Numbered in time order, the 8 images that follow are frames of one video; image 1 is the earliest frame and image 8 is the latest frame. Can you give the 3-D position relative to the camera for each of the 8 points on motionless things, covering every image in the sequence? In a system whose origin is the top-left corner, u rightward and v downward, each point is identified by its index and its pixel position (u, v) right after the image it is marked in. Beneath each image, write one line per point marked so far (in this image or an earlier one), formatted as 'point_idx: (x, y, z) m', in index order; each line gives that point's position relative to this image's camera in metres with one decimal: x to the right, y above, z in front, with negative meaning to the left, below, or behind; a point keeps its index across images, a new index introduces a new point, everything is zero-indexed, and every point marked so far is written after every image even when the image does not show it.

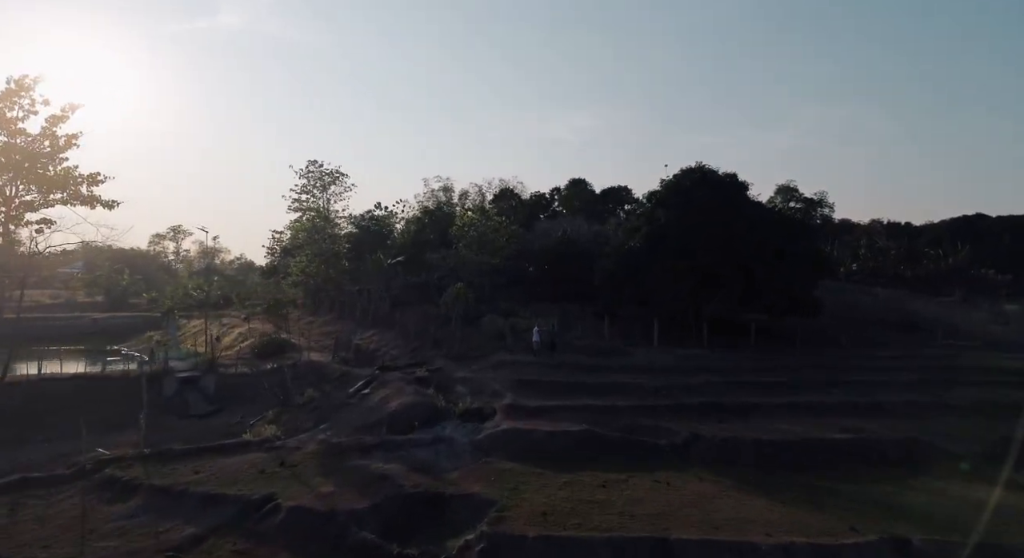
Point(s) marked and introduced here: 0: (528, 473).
0: (+0.4, -5.0, +16.6) m
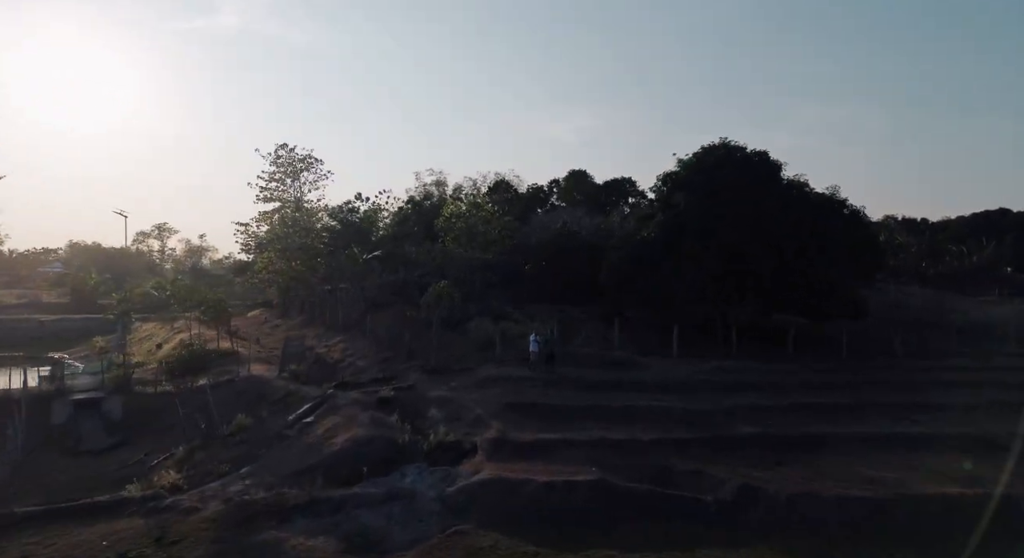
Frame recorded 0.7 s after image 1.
0: (+0.1, -4.9, +11.3) m
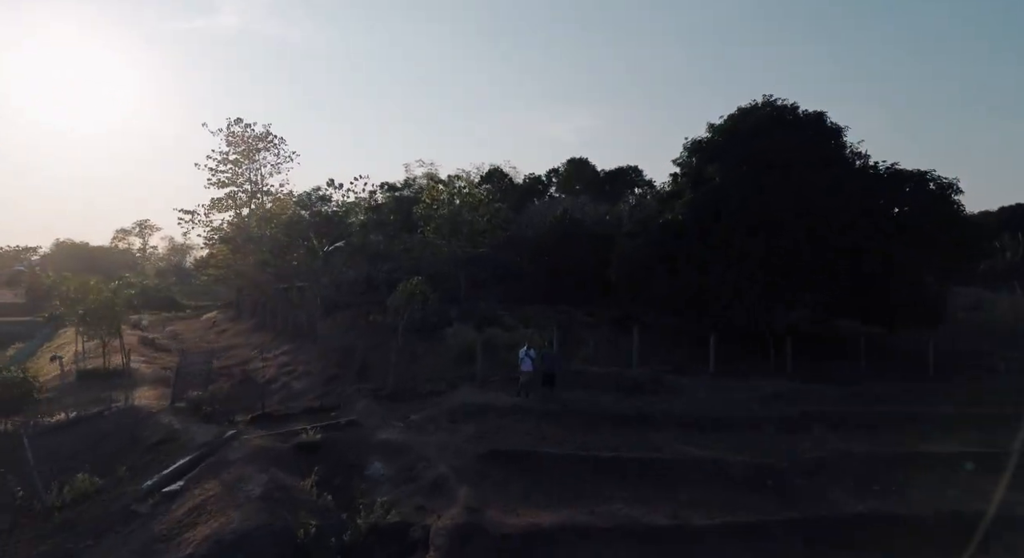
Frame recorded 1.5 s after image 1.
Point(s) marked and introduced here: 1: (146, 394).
0: (-0.4, -4.7, +5.1) m
1: (-9.7, -3.0, +17.1) m
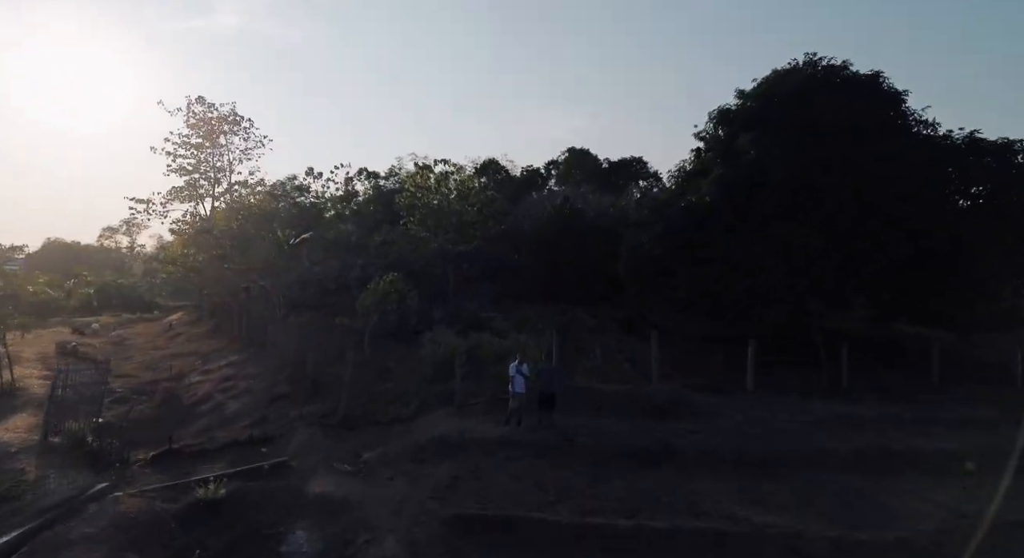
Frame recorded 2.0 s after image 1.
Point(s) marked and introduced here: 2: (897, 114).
0: (-0.6, -4.6, +1.1) m
1: (-10.0, -2.9, +13.0) m
2: (+11.3, +4.7, +18.6) m
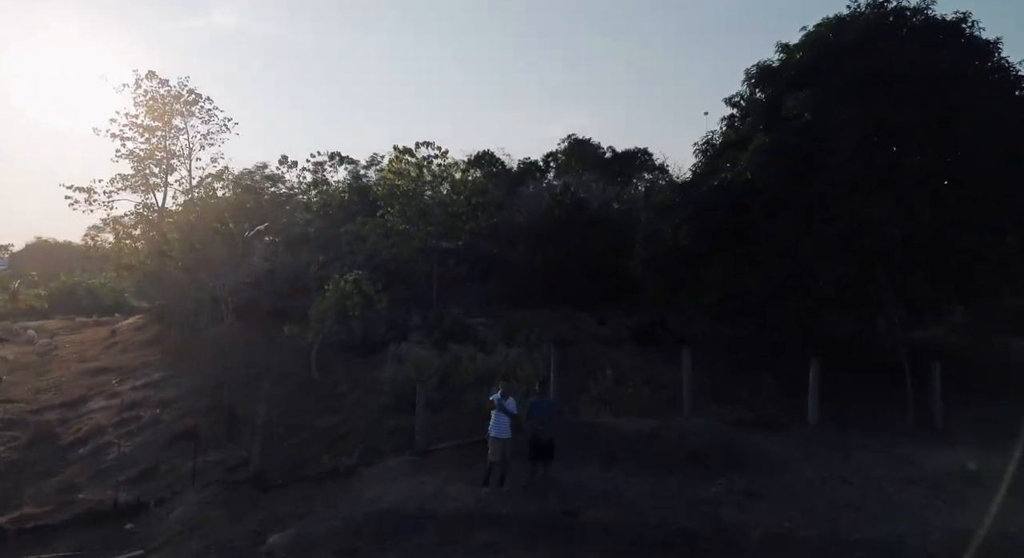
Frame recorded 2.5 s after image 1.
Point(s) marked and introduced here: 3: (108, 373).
0: (-0.9, -4.6, -3.0) m
1: (-10.3, -2.9, +9.0) m
2: (+11.0, +4.7, +14.6) m
3: (-12.3, -2.8, +19.6) m
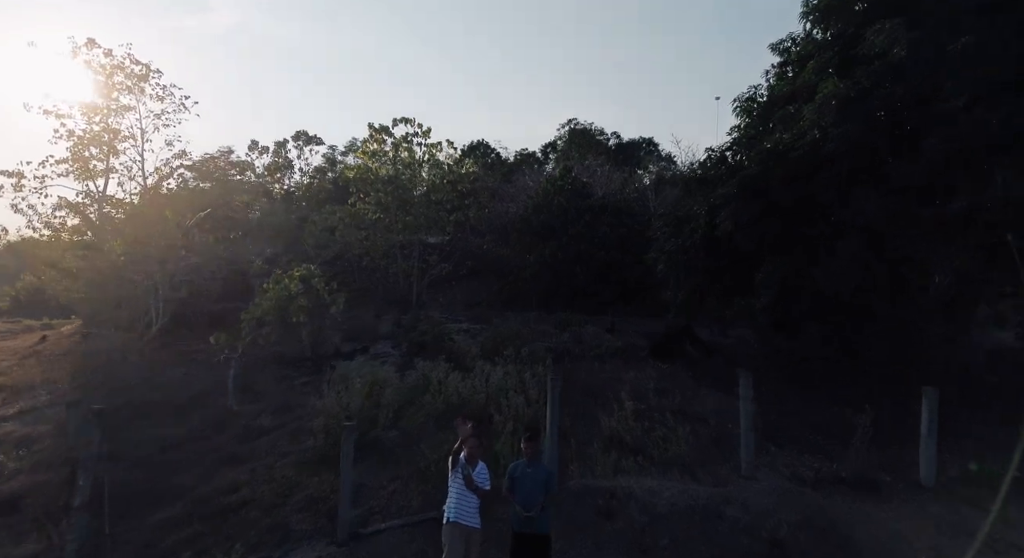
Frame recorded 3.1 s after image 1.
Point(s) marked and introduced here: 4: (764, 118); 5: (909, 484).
0: (-1.2, -4.5, -6.8) m
1: (-10.6, -2.8, +5.2) m
2: (+10.7, +4.7, +10.8) m
3: (-12.6, -2.7, +15.8) m
4: (+4.9, +3.0, +12.4) m
5: (+5.2, -2.8, +8.3) m
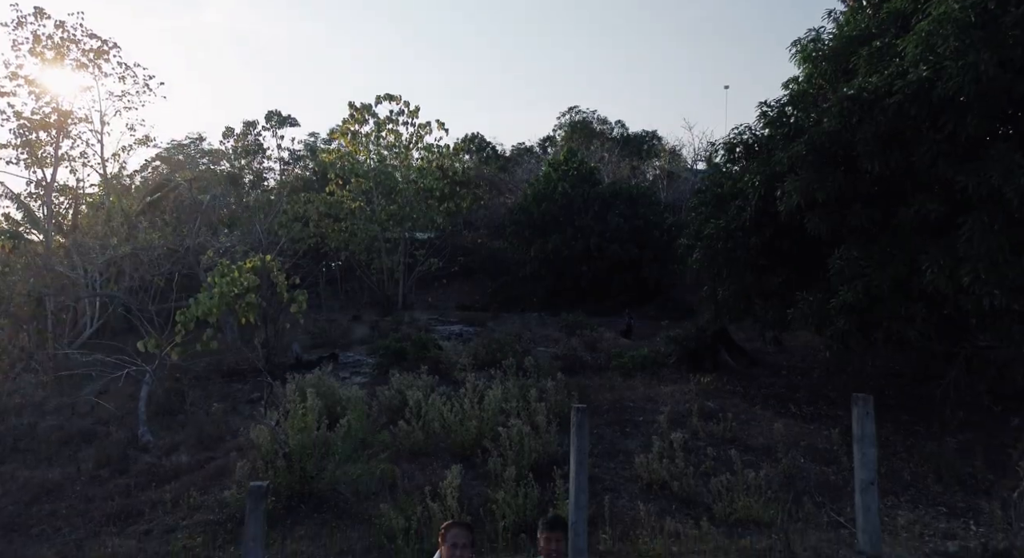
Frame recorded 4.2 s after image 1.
0: (-1.1, -4.2, -9.5) m
1: (-10.5, -2.6, +2.4) m
2: (+10.7, +4.9, +8.2) m
3: (-12.6, -2.6, +13.0) m
4: (+4.9, +3.2, +9.8) m
5: (+5.2, -2.6, +5.7) m
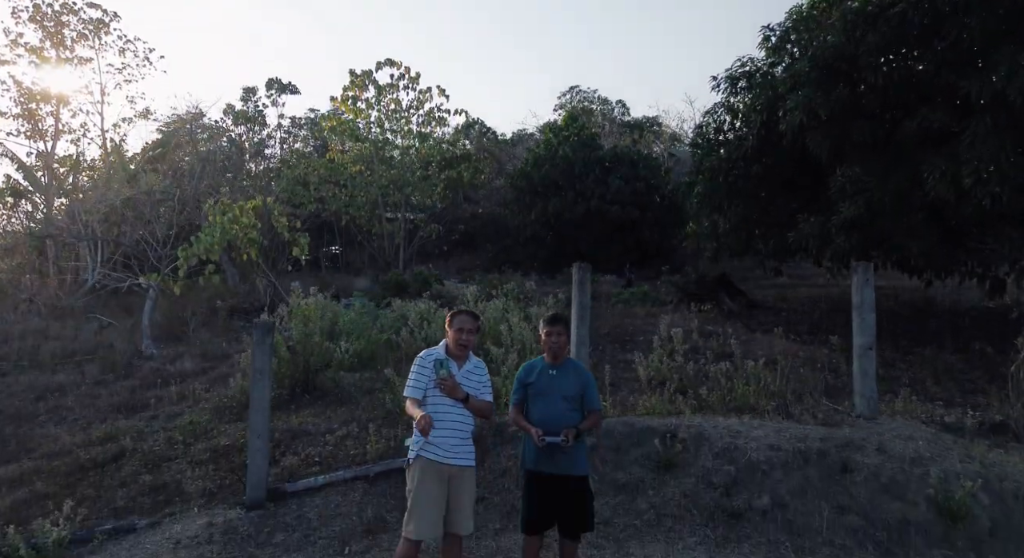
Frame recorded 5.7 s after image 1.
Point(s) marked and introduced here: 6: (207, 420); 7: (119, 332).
0: (-1.0, -3.1, -9.4) m
1: (-10.5, -1.5, +2.5) m
2: (+10.7, +6.0, +8.3) m
3: (-12.6, -1.4, +13.1) m
4: (+4.9, +4.3, +9.9) m
5: (+5.3, -1.5, +5.8) m
6: (-2.9, -1.3, +5.9) m
7: (-6.0, -0.7, +9.9) m
